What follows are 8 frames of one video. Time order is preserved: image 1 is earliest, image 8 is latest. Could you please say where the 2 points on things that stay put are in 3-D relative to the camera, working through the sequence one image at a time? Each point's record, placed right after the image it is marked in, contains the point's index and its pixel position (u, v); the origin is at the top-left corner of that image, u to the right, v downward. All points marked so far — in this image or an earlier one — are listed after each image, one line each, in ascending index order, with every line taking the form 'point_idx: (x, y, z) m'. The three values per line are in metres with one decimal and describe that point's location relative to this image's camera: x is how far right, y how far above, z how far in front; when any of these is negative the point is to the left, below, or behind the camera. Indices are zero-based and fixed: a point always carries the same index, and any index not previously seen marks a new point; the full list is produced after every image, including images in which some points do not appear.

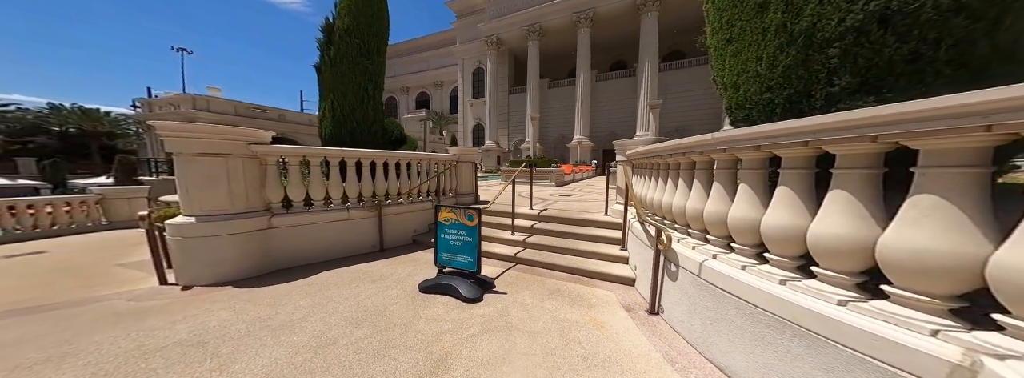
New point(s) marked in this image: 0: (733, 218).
0: (+1.3, -0.2, +1.7) m
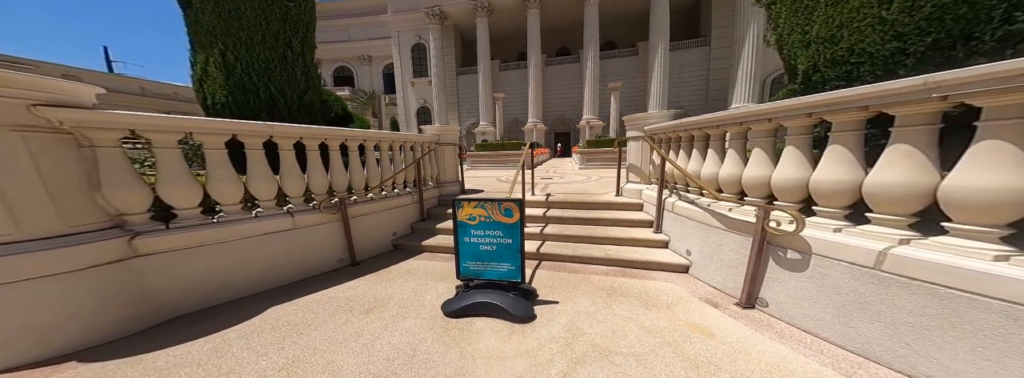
0: (+2.0, 0.0, +1.3) m
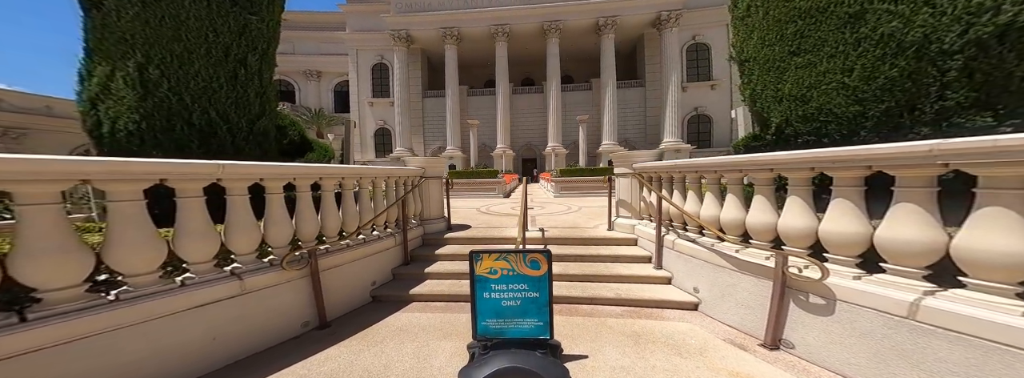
0: (+2.4, -0.3, +1.4) m
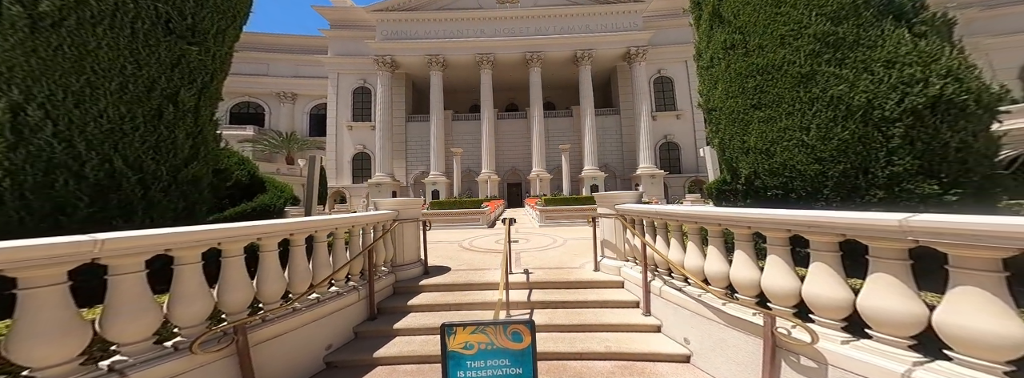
0: (+2.3, -0.7, +1.4) m
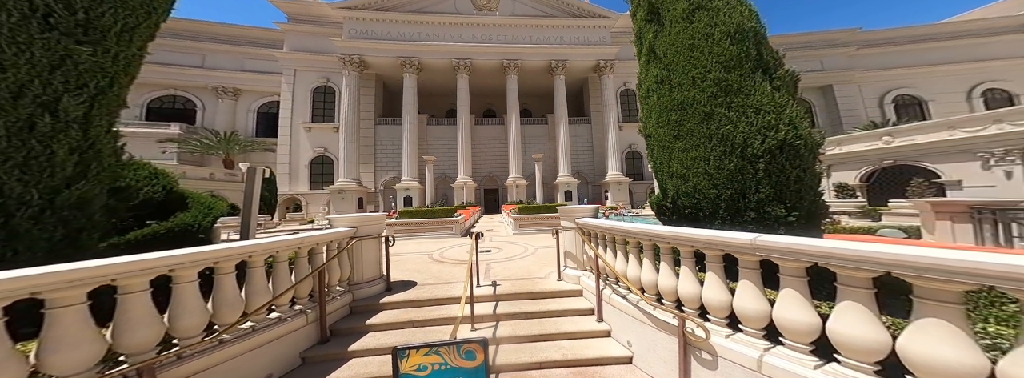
0: (+2.1, -0.9, +1.7) m
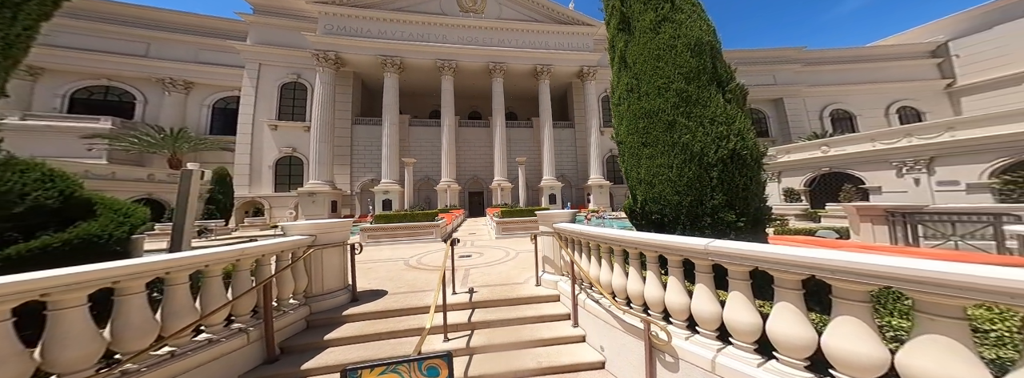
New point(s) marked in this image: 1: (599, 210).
0: (+1.8, -1.0, +1.9) m
1: (+6.0, -1.4, +19.4) m
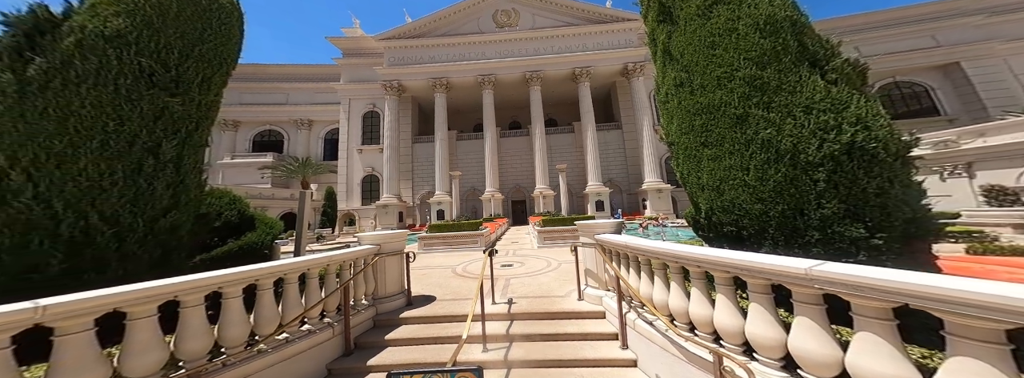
0: (+1.9, -1.0, +1.5) m
1: (+9.2, -1.6, +17.9) m
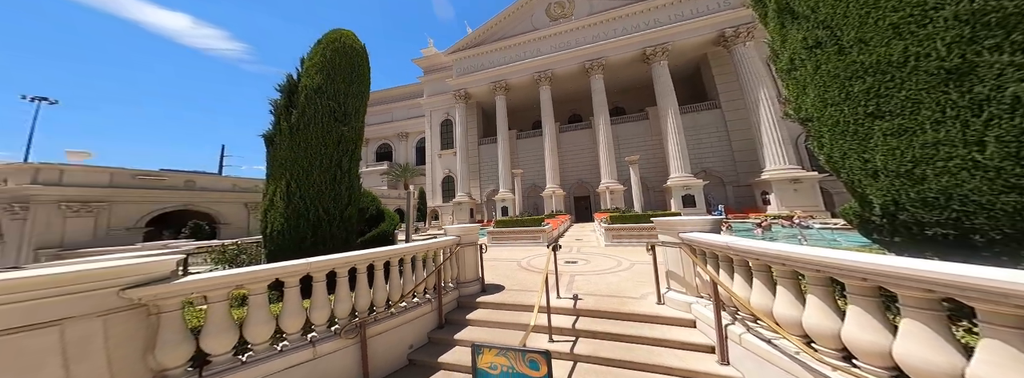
0: (+2.1, -0.9, +1.0) m
1: (+13.1, -0.8, +15.2) m
